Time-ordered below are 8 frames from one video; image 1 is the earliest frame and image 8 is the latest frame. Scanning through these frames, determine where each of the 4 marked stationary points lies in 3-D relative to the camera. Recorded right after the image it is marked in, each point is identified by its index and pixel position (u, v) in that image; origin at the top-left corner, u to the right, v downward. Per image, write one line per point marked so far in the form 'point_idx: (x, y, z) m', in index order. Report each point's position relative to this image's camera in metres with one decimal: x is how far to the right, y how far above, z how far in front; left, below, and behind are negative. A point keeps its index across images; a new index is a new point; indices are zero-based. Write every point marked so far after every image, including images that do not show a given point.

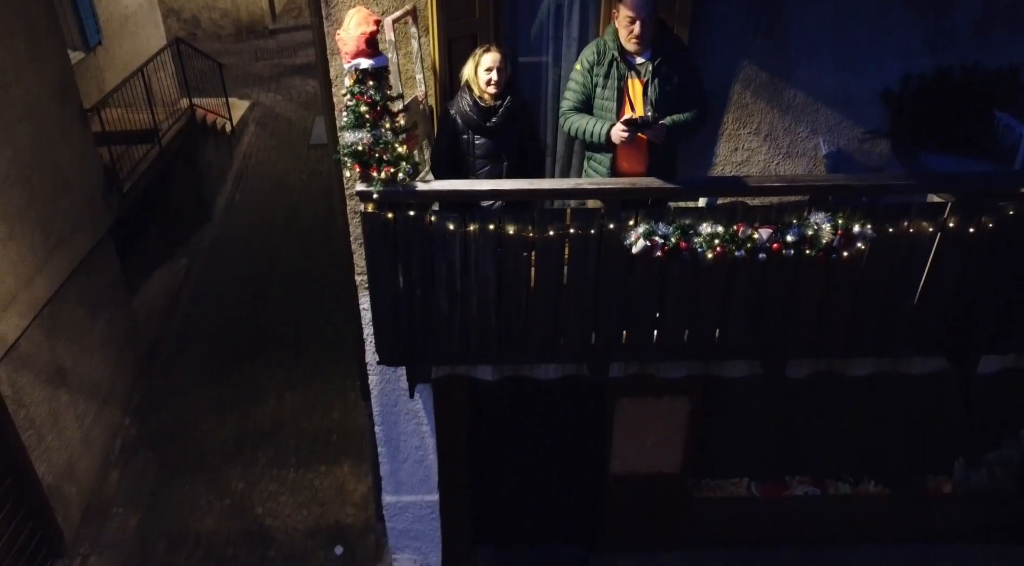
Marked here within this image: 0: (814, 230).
0: (+1.8, +0.3, +4.6) m
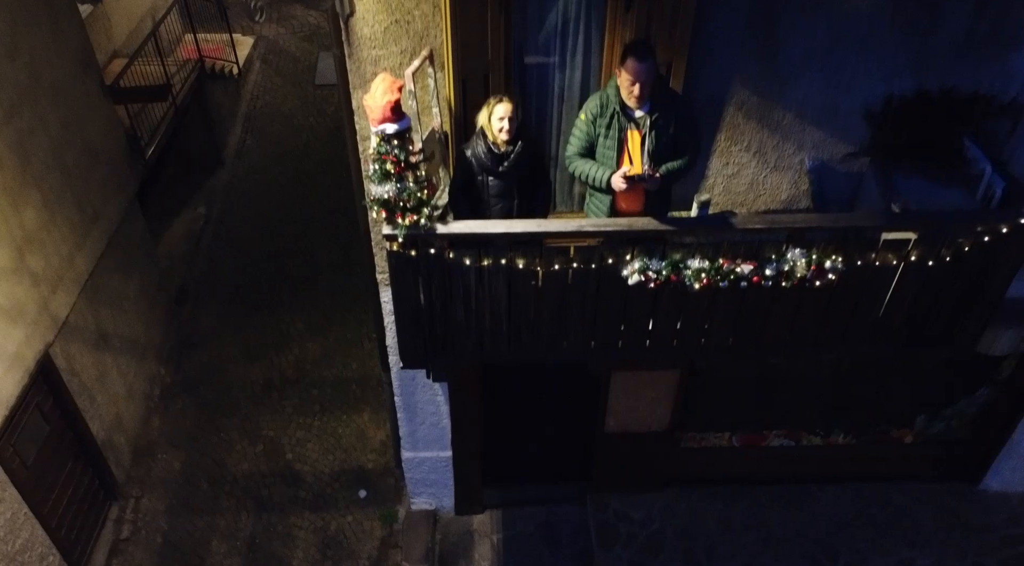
0: (+1.9, +0.1, +5.2) m
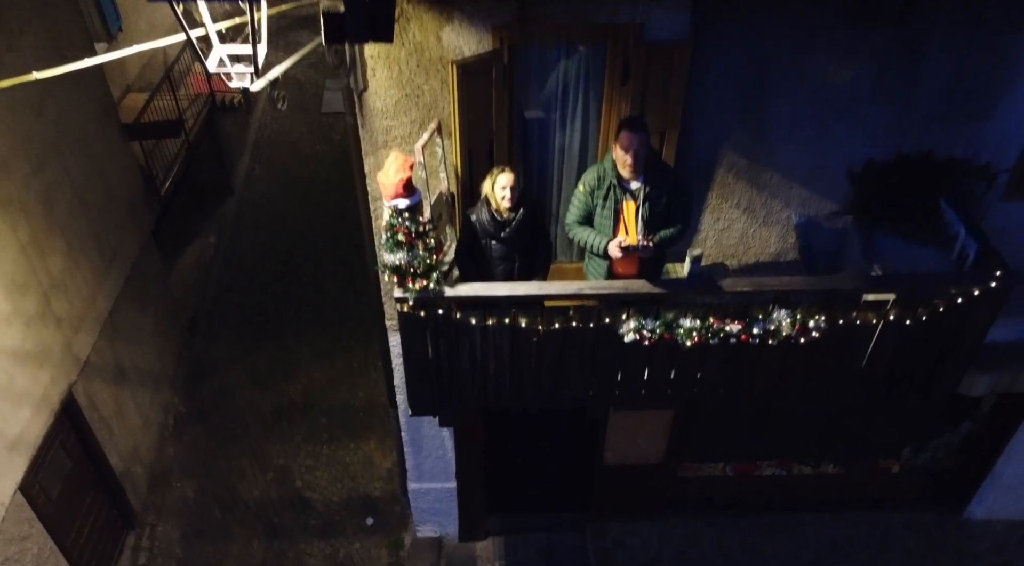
0: (+1.9, -0.3, +5.5) m
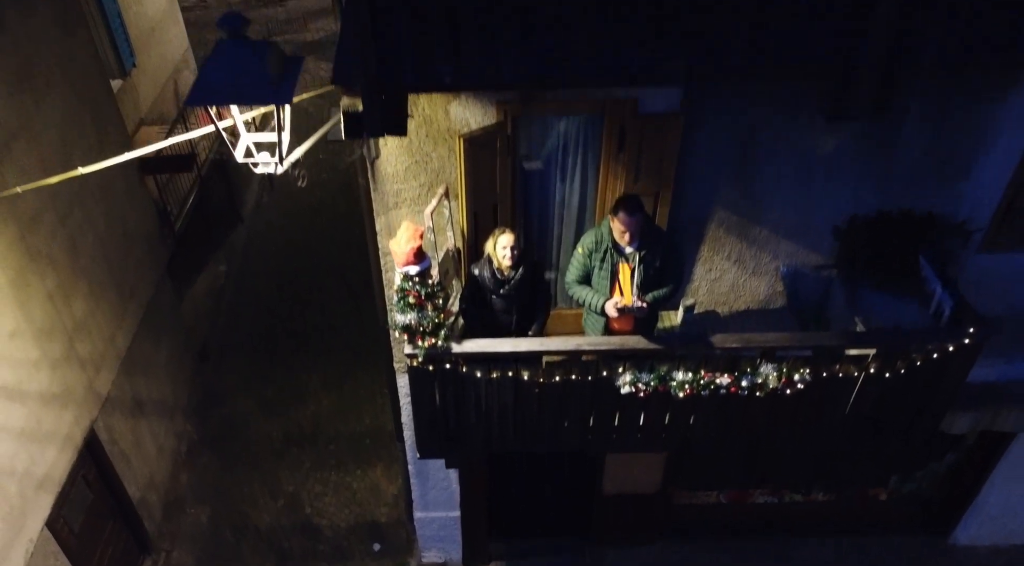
0: (+1.9, -0.7, +5.9) m
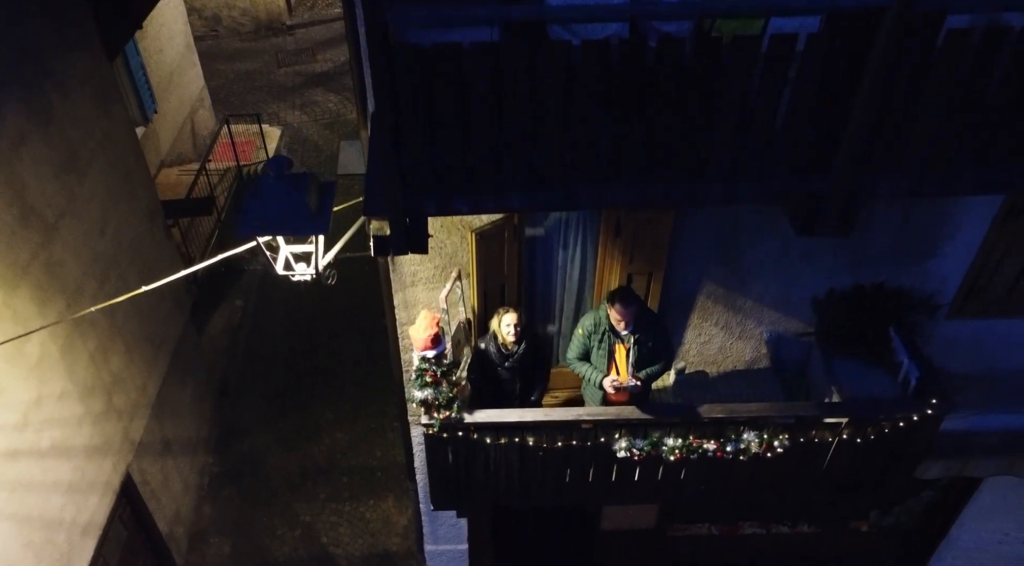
0: (+2.0, -1.4, +6.5) m
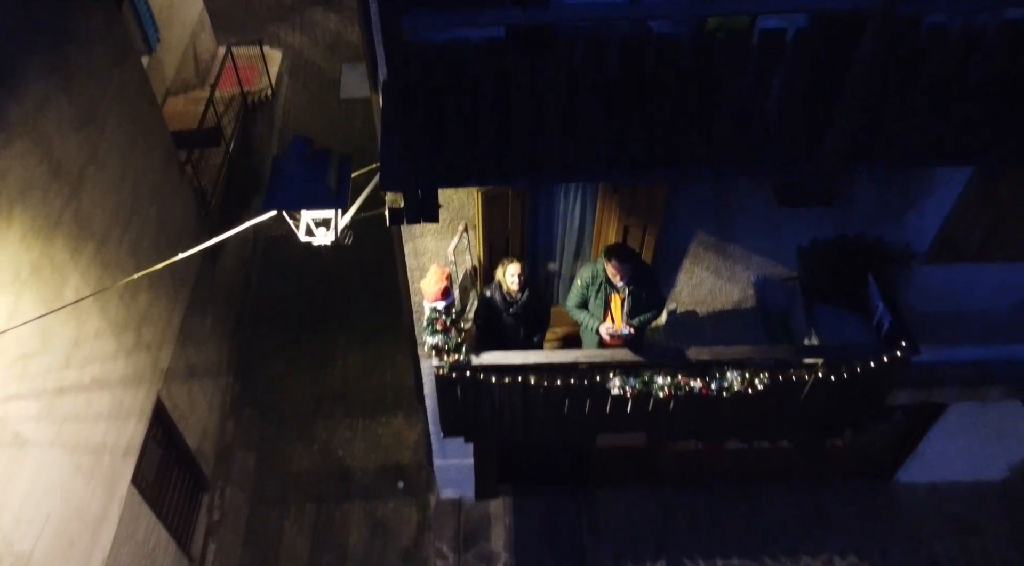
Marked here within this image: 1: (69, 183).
0: (+2.0, -0.9, +7.1) m
1: (-4.3, +1.0, +7.5) m
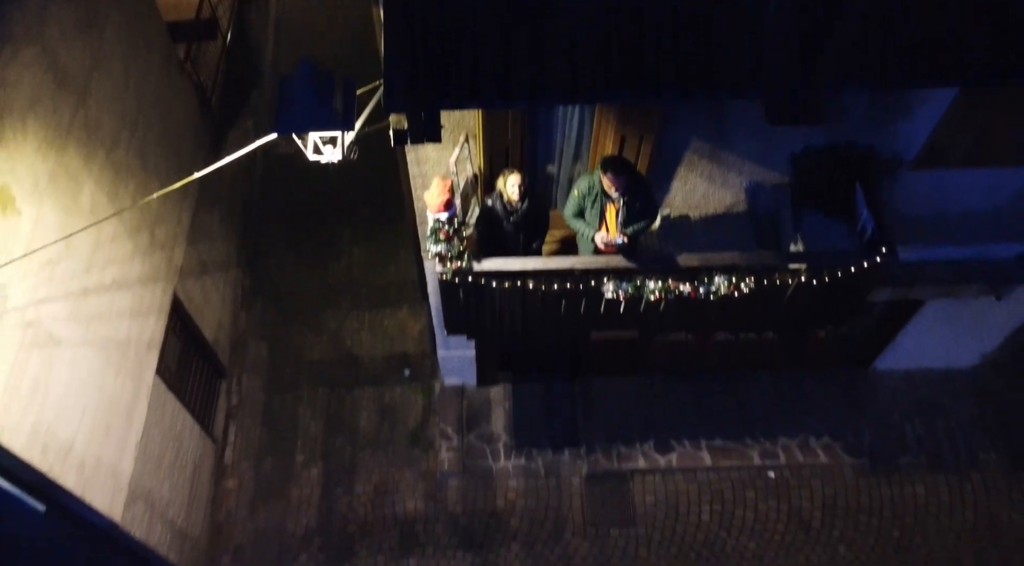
0: (+2.0, 0.0, +7.5) m
1: (-4.3, +1.9, +7.6) m
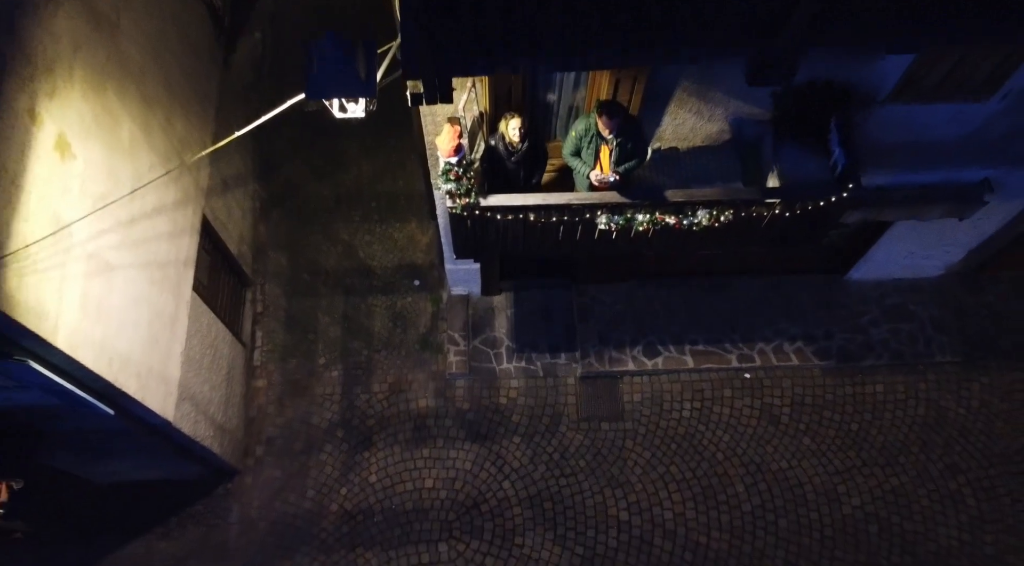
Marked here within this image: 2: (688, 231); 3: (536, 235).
0: (+2.0, +0.7, +8.3) m
1: (-4.3, +2.7, +8.1) m
2: (+2.0, +0.6, +8.9) m
3: (+0.3, +0.5, +8.8) m
